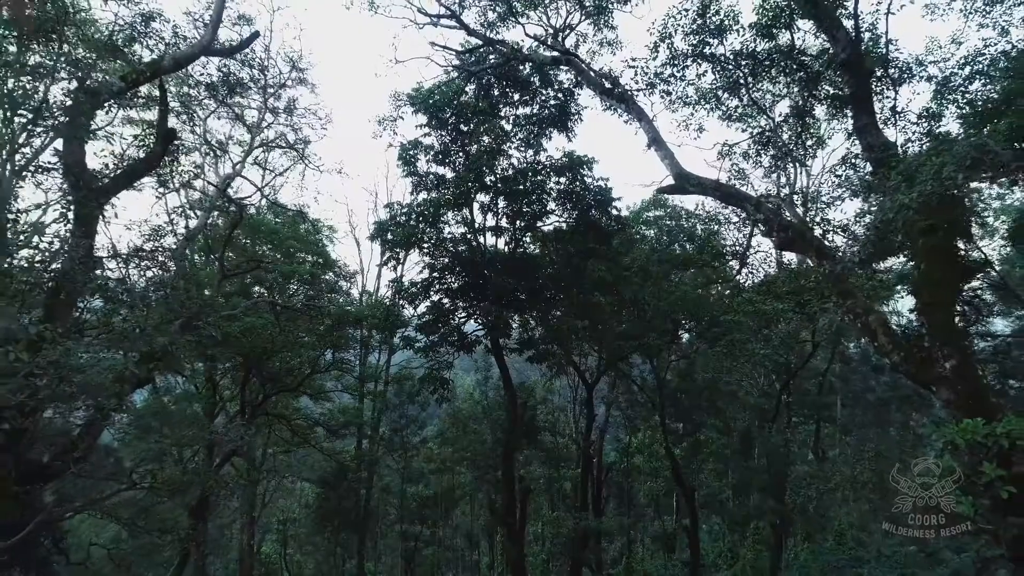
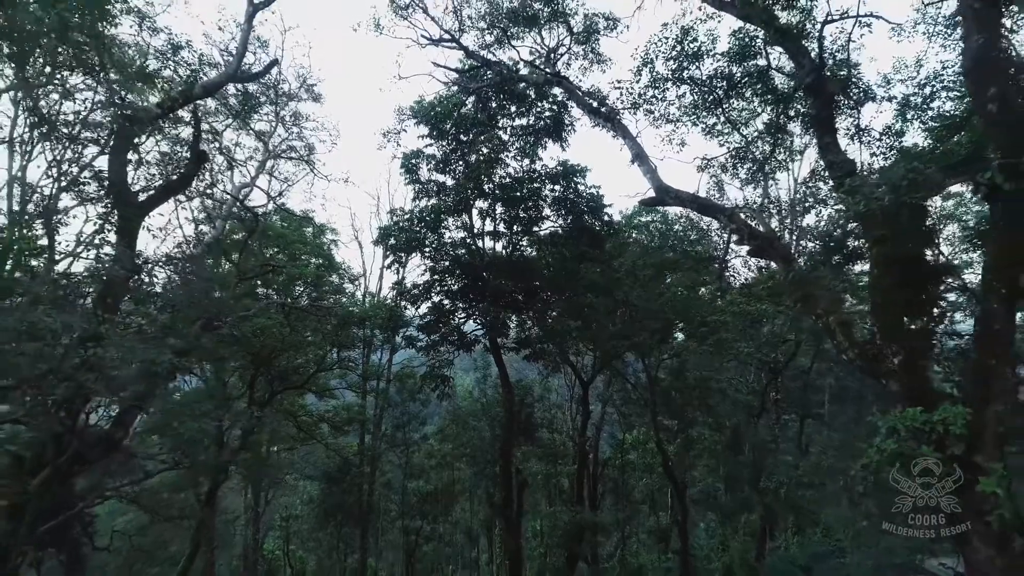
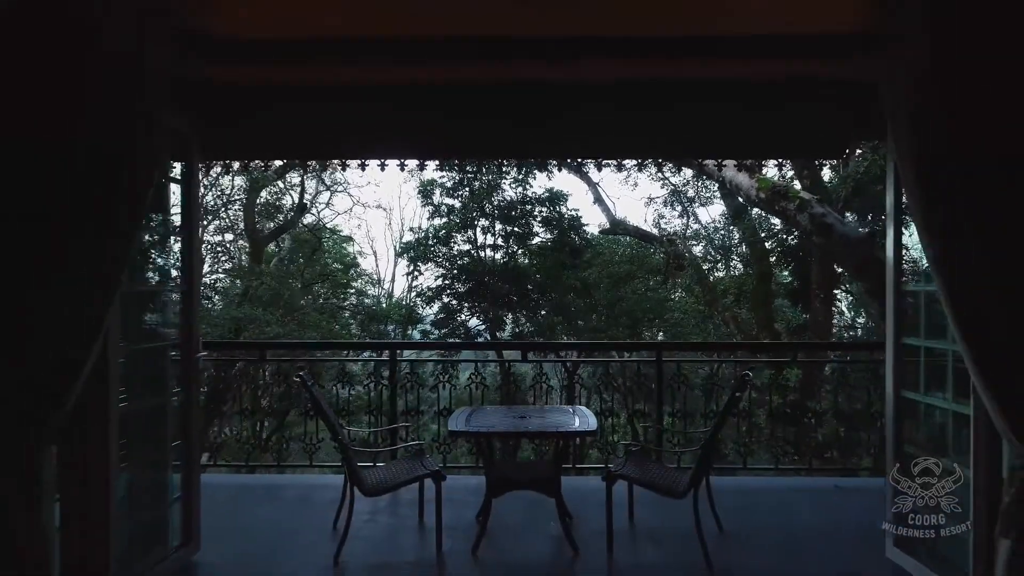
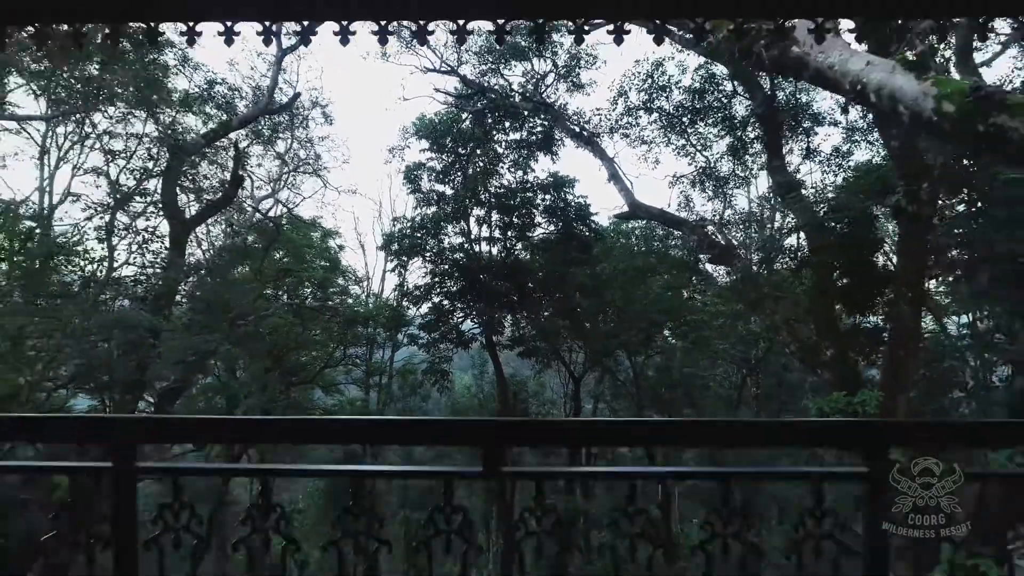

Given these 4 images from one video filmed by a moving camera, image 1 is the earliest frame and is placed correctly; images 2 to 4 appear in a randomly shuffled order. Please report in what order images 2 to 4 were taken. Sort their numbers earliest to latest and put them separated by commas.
2, 4, 3
